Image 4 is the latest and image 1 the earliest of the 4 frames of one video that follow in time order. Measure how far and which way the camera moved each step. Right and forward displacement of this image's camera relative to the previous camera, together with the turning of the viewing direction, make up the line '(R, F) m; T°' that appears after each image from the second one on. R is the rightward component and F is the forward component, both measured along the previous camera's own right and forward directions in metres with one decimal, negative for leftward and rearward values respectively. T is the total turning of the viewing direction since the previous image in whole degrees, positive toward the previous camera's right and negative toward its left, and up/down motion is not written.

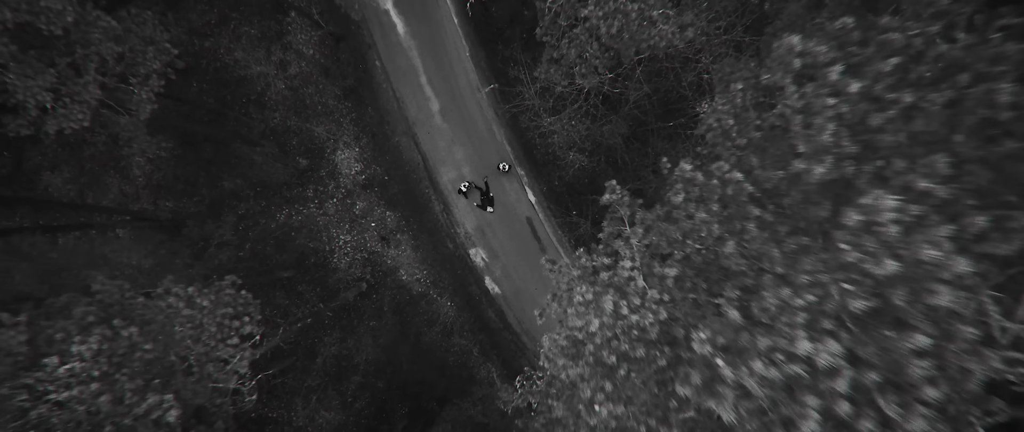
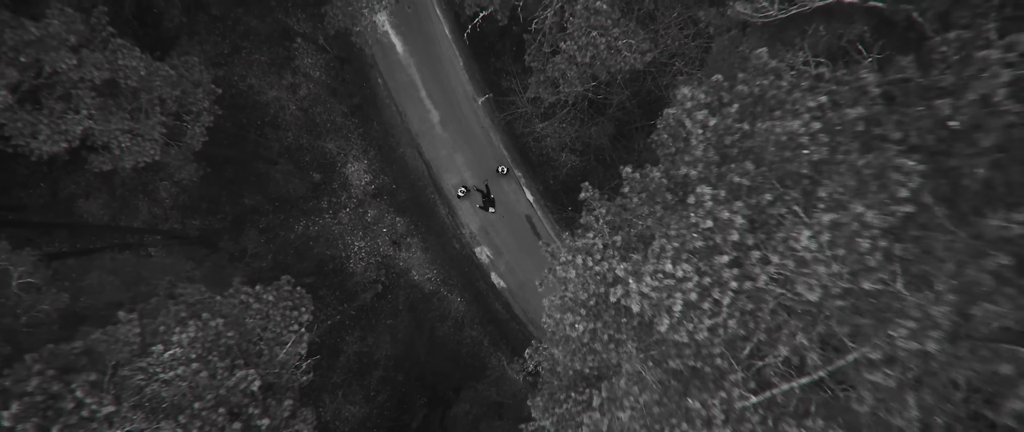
(0.0, -1.6) m; 0°
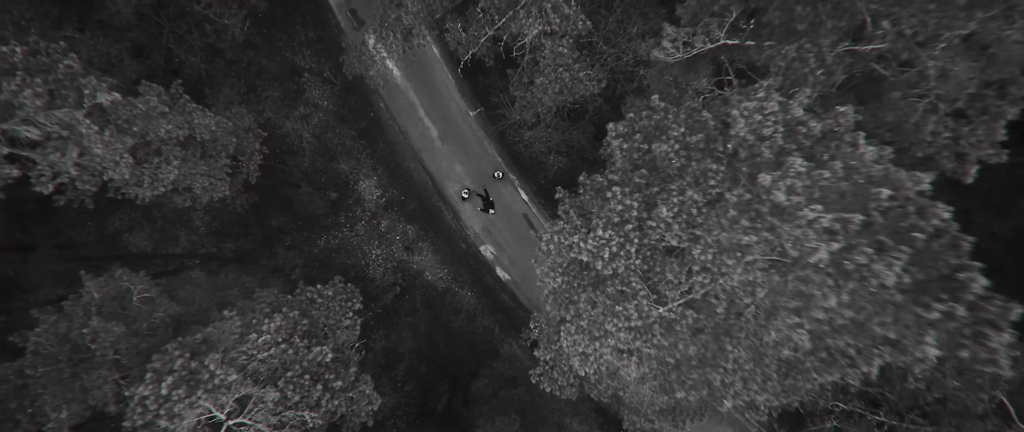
(0.0, -2.6) m; 0°
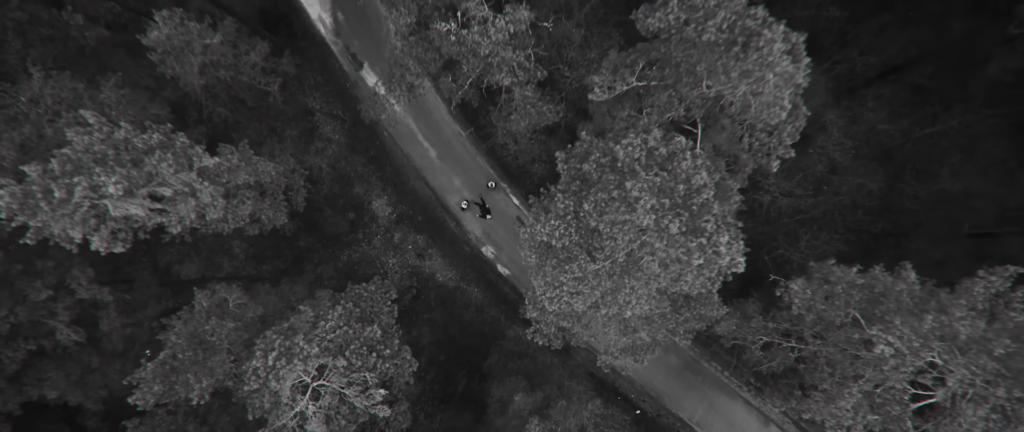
(+0.2, -3.8) m; 0°
